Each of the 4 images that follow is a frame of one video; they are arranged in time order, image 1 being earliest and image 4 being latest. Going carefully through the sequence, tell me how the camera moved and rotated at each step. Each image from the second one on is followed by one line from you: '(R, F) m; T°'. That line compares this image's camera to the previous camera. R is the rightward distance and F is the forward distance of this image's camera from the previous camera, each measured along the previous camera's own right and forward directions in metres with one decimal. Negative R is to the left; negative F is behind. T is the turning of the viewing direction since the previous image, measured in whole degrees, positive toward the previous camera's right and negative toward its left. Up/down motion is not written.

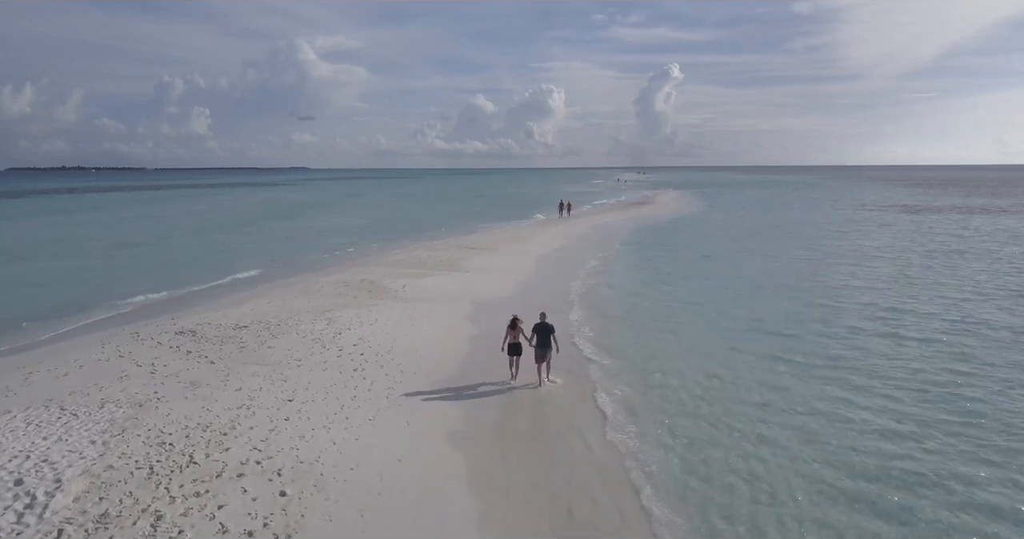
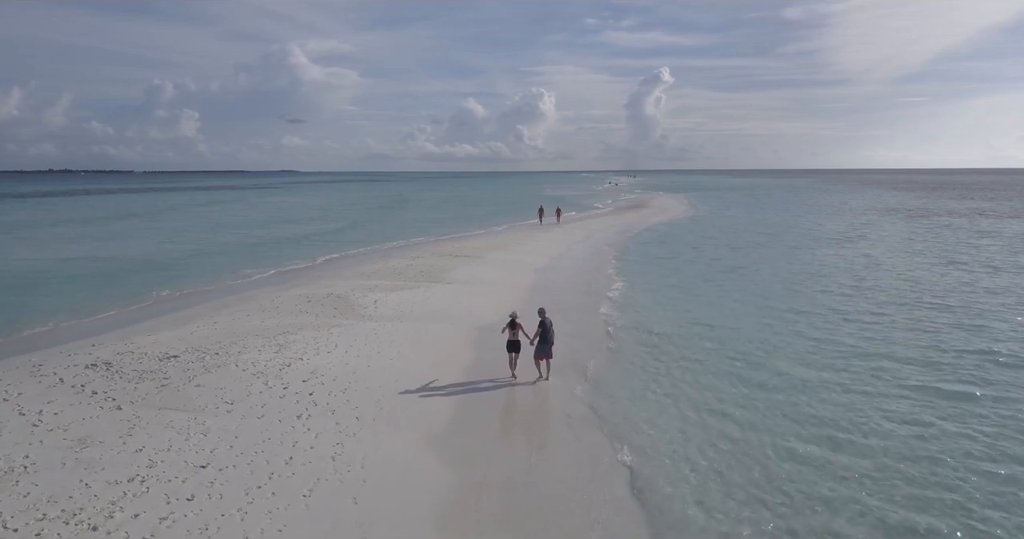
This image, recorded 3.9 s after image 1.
(+0.1, +2.1) m; +1°
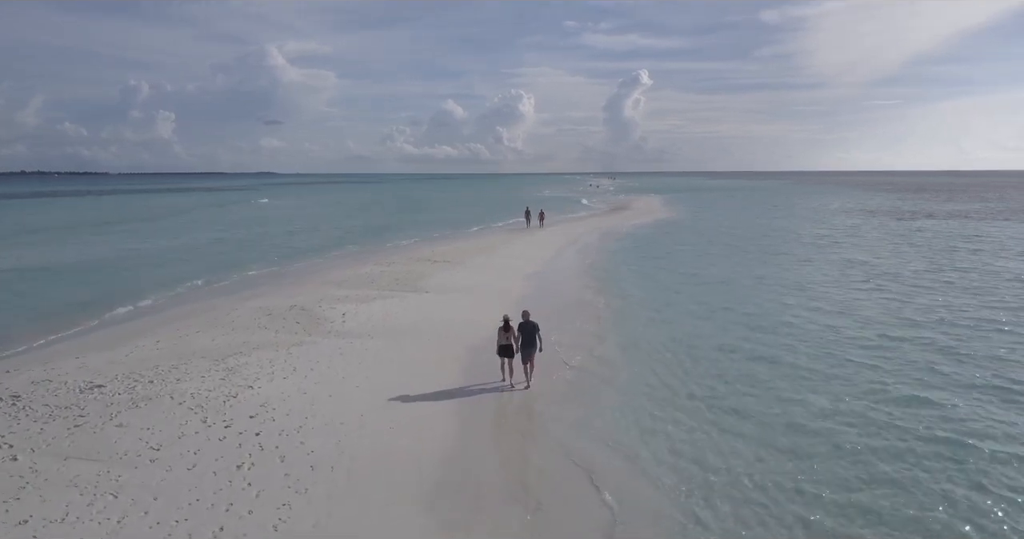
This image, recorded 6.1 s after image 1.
(-0.1, +1.5) m; +2°
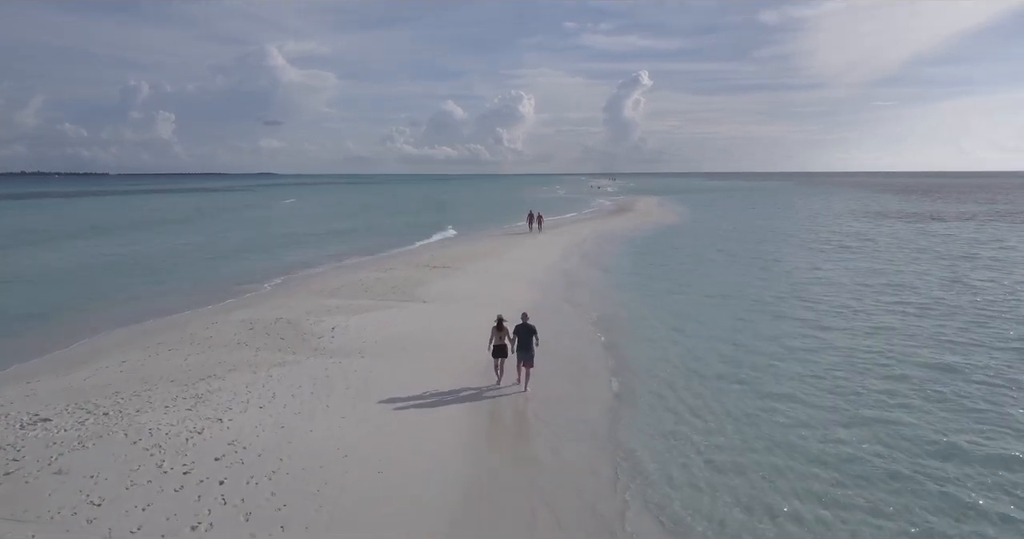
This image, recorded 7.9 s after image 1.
(-0.1, +1.2) m; 0°
